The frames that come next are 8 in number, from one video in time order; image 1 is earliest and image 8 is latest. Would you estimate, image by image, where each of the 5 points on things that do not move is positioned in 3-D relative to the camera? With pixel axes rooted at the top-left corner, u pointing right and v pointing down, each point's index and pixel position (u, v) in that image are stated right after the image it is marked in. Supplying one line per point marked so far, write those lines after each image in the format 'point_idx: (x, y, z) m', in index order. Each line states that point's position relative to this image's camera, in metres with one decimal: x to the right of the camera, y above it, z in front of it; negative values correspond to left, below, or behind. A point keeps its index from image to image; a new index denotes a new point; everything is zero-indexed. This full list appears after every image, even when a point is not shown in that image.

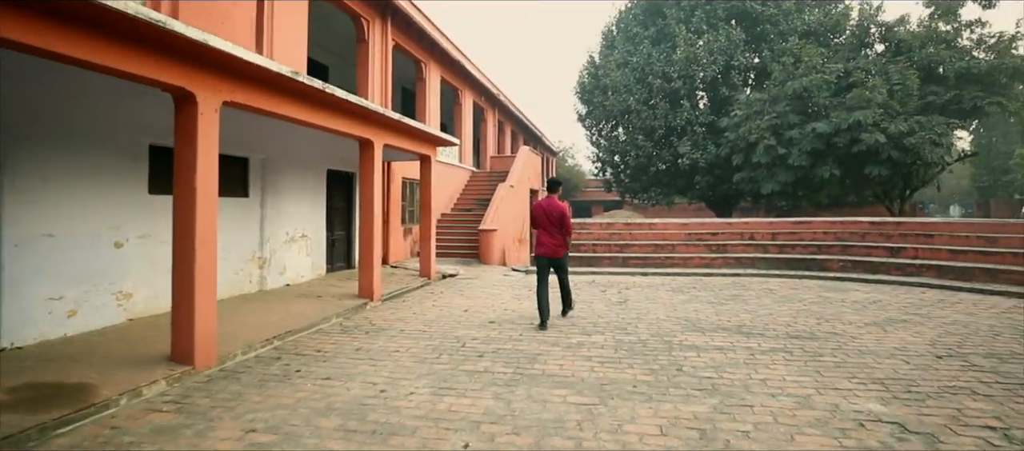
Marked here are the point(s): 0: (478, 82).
0: (-1.3, +5.5, +18.9) m
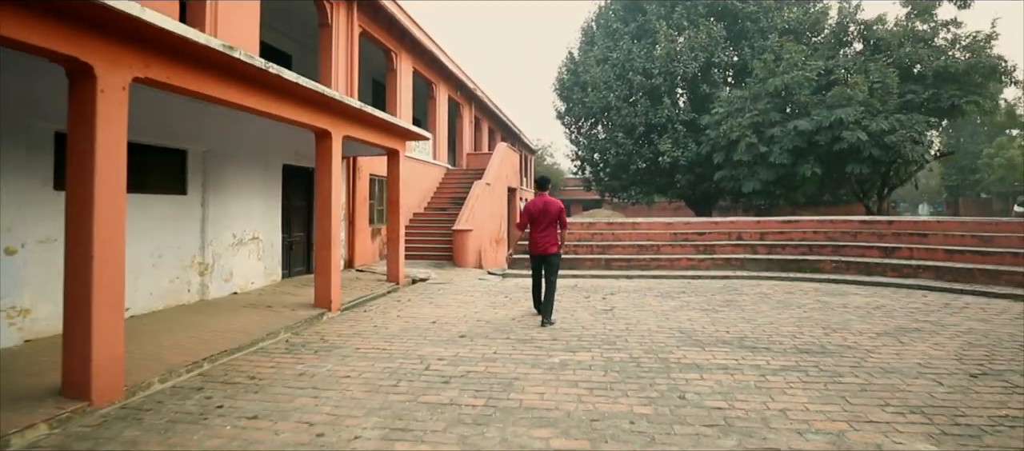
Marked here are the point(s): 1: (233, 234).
0: (-2.1, +5.5, +18.1) m
1: (-4.1, -0.1, +7.4) m
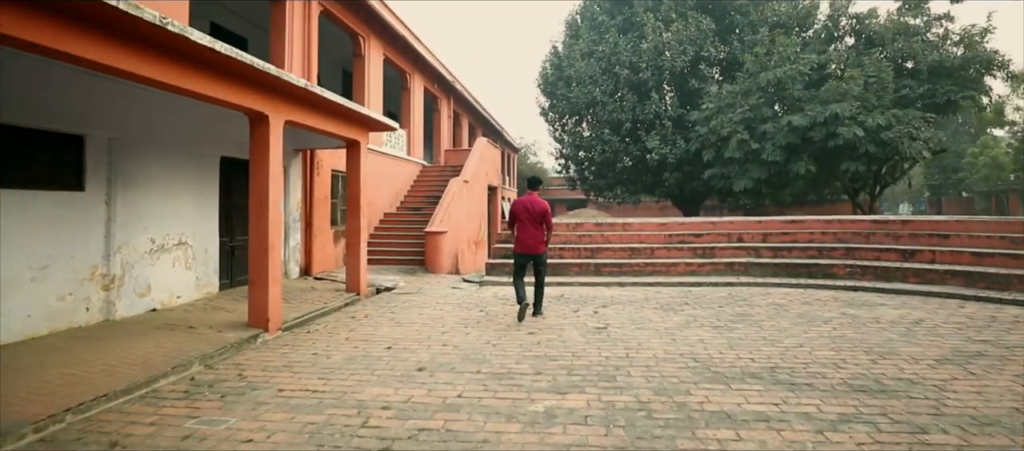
0: (-2.8, +5.4, +16.9) m
1: (-4.4, -0.2, +6.1) m
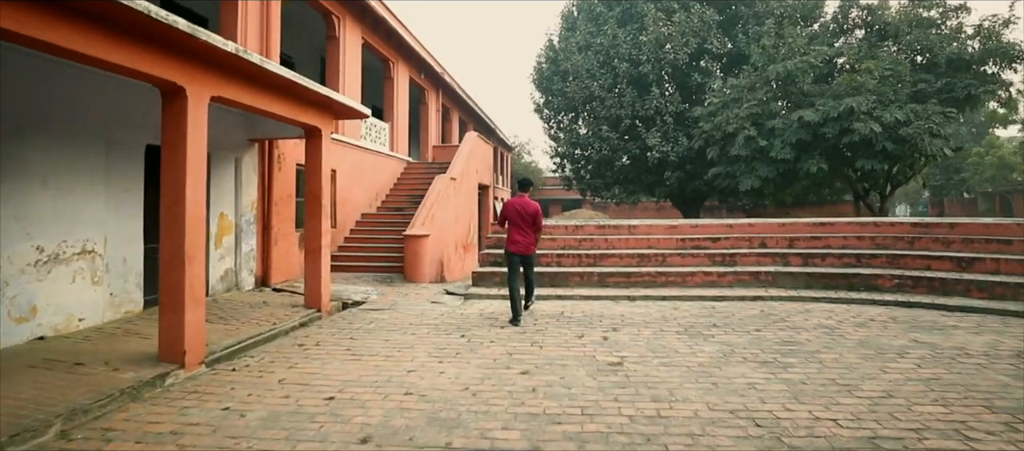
0: (-3.0, +5.4, +15.6) m
1: (-4.5, -0.2, +4.8) m
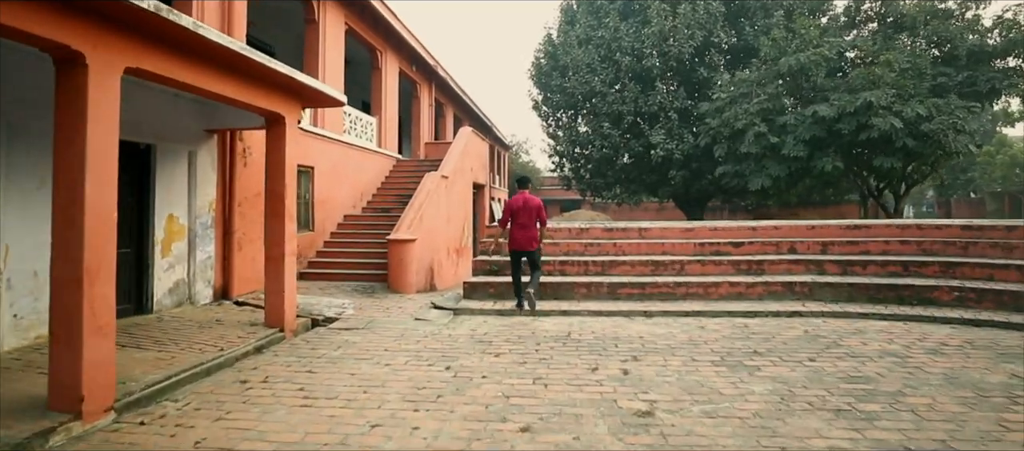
0: (-3.1, +5.3, +14.6) m
1: (-4.6, -0.3, +3.7) m
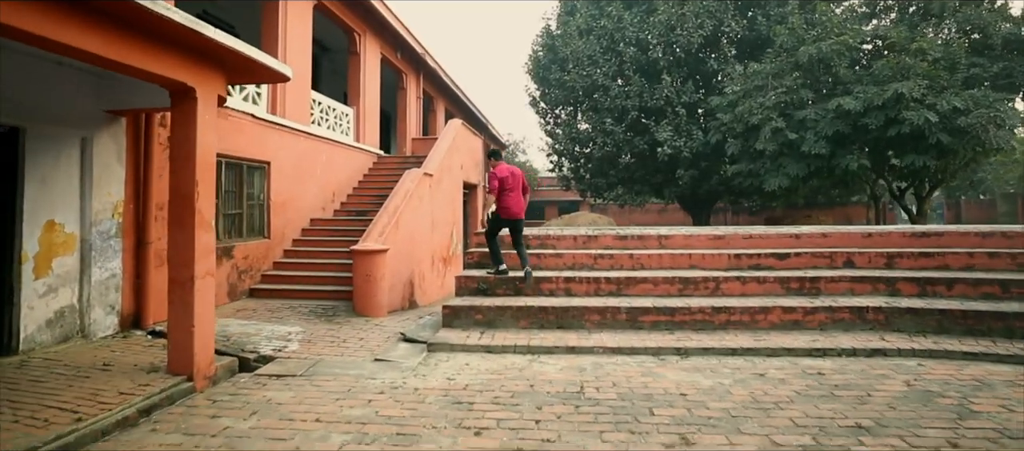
0: (-3.2, +5.2, +13.1) m
1: (-4.6, -0.3, +2.2) m
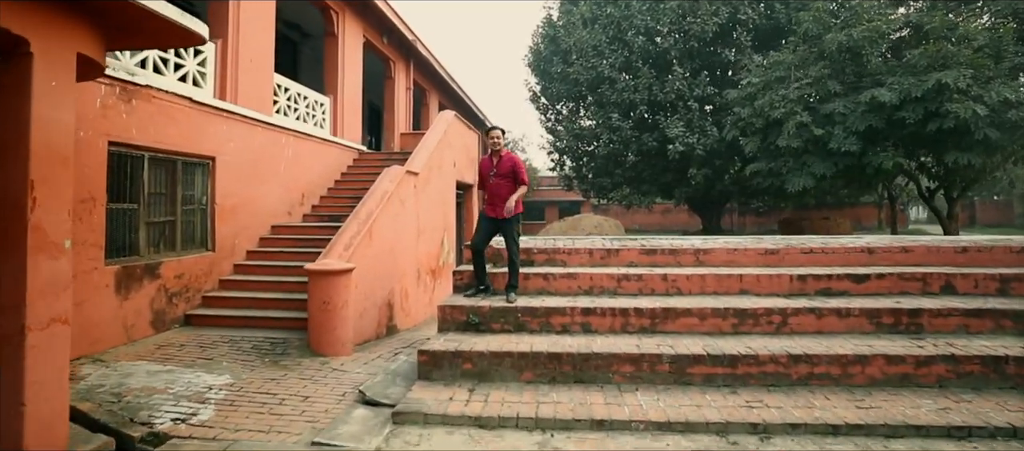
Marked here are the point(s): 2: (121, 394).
0: (-3.2, +5.1, +11.6) m
1: (-4.6, -0.5, +0.7) m
2: (-3.2, -1.4, +4.0) m
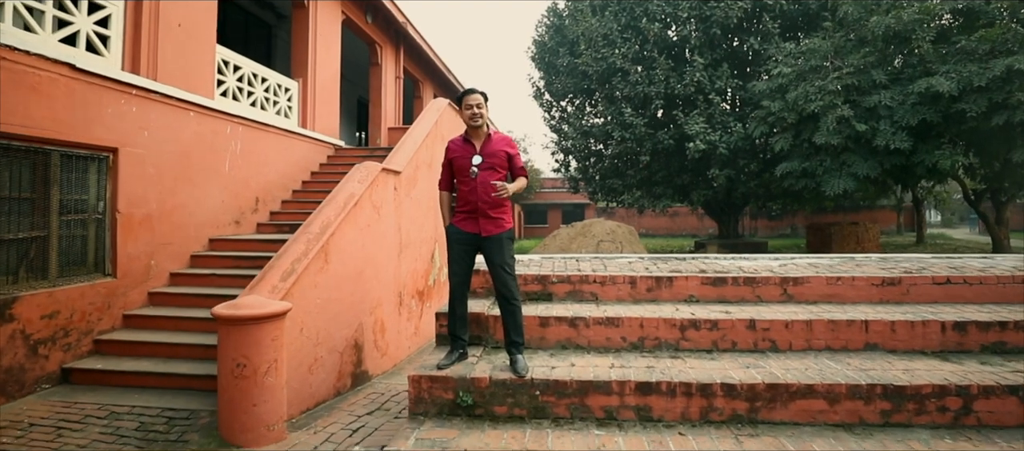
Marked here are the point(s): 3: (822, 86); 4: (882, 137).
0: (-3.1, +4.9, +9.8) m
1: (-4.5, -0.6, -1.1) m
2: (-3.1, -1.5, +2.3) m
3: (+8.4, +3.8, +13.6) m
4: (+9.5, +2.3, +12.7) m
